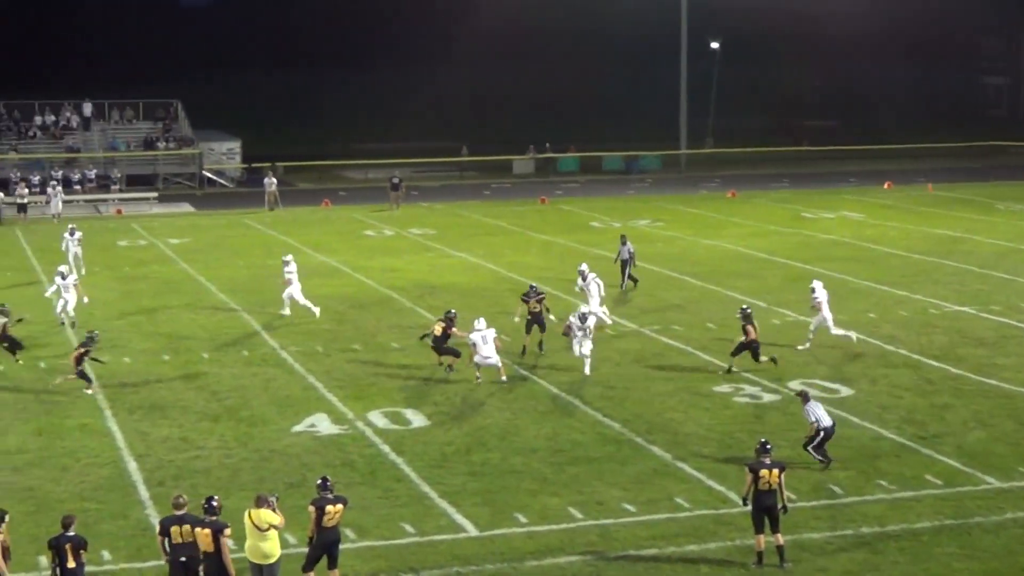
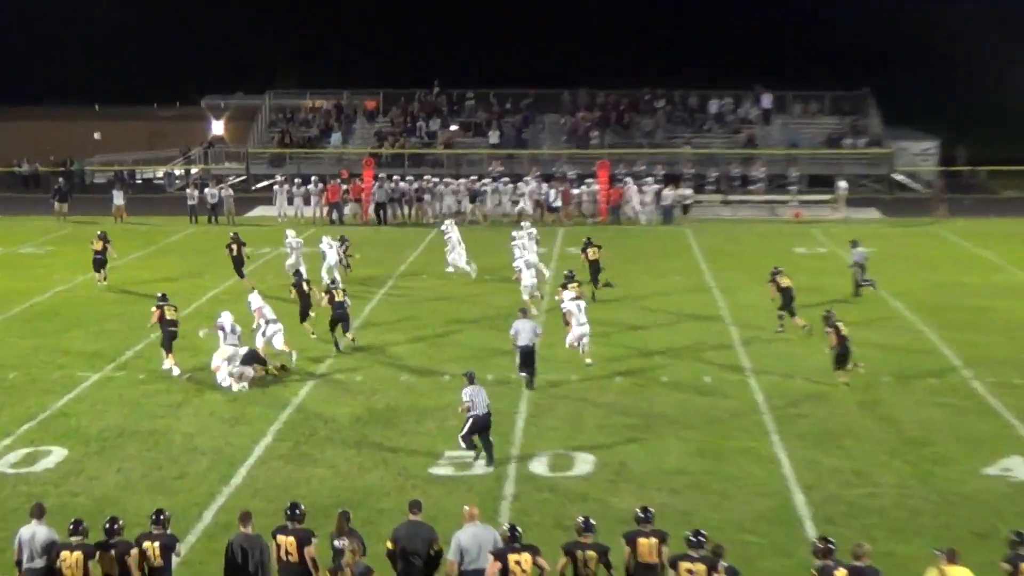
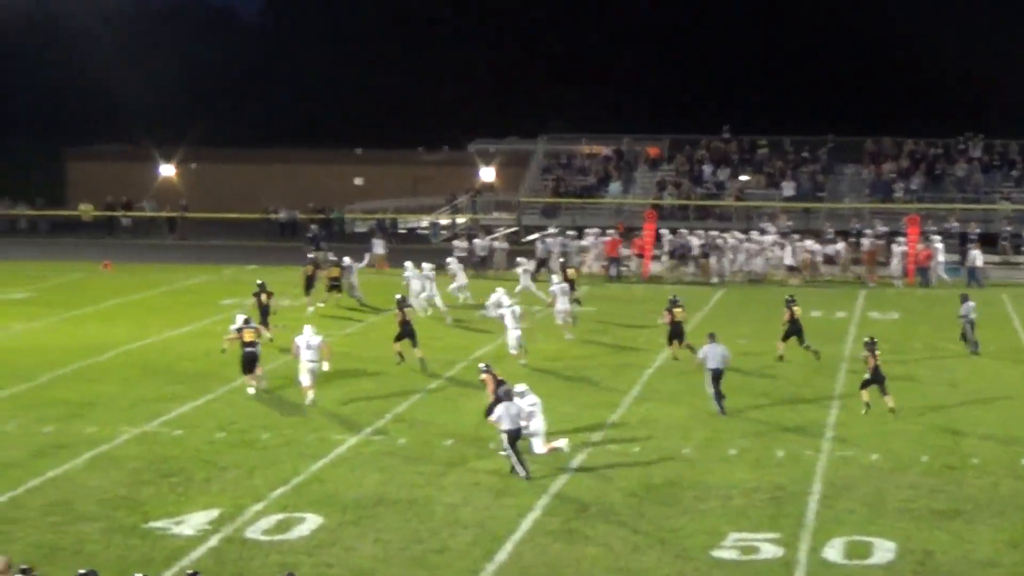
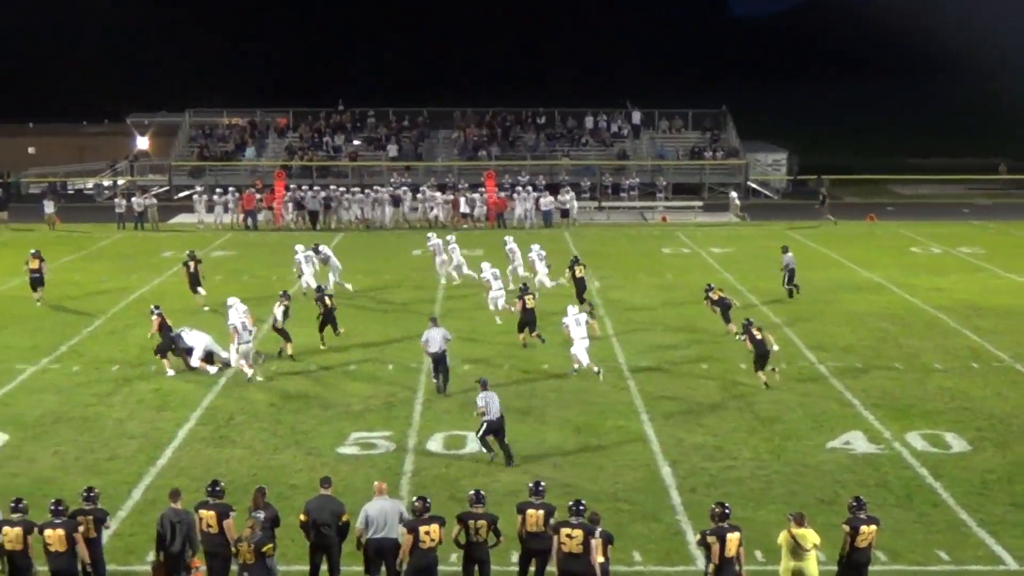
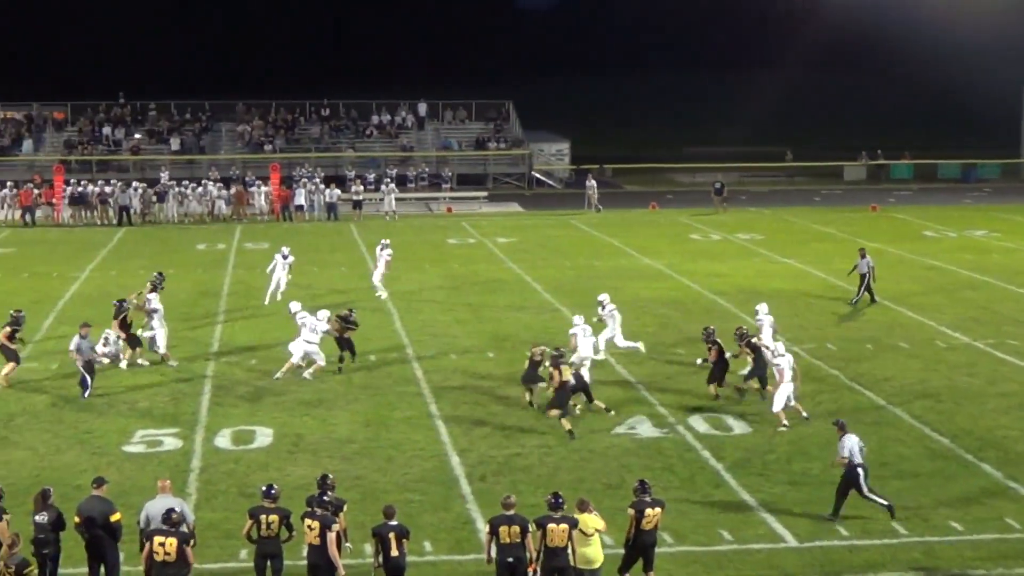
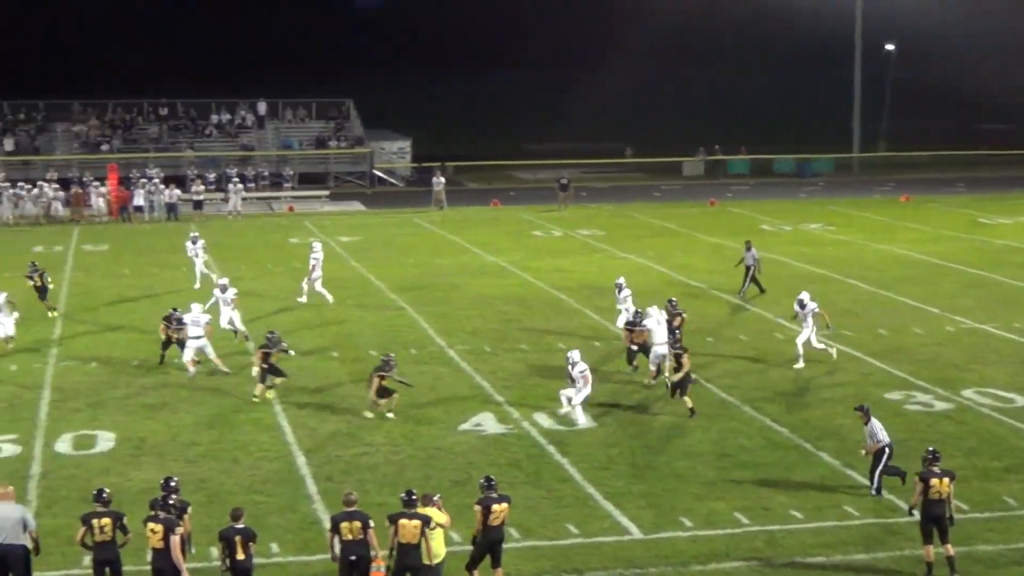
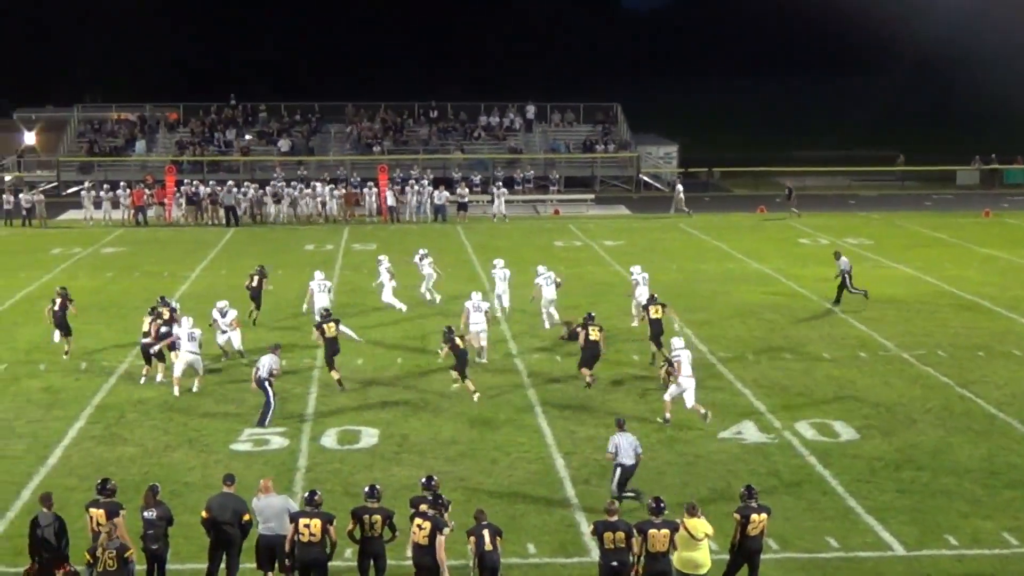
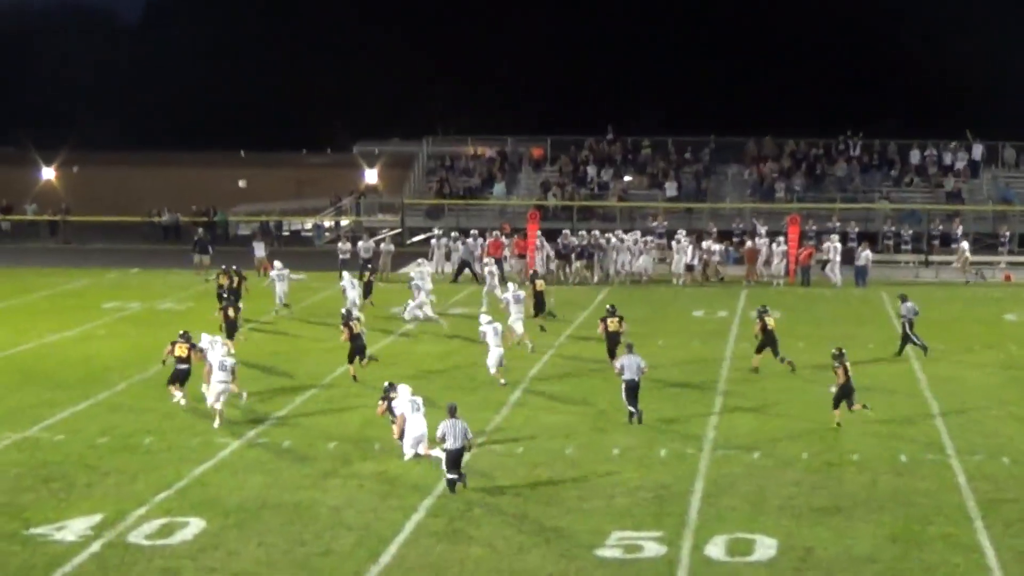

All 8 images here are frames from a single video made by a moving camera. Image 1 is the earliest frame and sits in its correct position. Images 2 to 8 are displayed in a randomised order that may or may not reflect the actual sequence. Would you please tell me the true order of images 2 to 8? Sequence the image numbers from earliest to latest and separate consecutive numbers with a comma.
6, 5, 7, 4, 2, 8, 3
